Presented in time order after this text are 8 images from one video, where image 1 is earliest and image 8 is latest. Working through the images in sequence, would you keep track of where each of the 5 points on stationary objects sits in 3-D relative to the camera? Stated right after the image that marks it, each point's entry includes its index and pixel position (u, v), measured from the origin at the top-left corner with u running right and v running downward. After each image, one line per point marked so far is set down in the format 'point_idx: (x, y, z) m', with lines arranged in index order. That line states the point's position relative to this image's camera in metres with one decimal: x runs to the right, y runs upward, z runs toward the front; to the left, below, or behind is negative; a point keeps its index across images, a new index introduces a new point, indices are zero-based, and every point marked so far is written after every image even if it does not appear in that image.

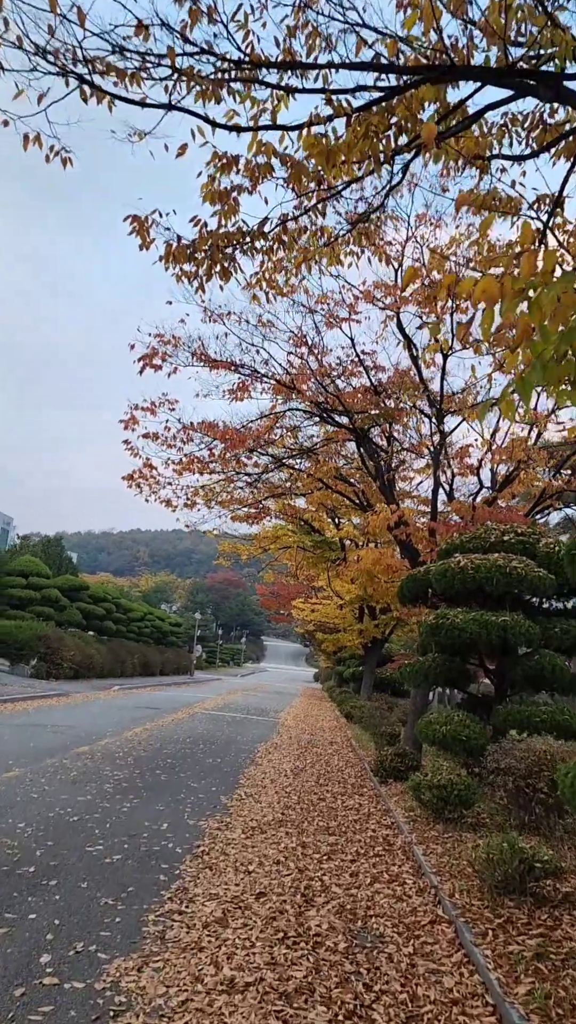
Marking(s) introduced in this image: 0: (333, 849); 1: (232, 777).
0: (+0.3, -2.6, +5.2) m
1: (-0.7, -3.2, +8.0) m
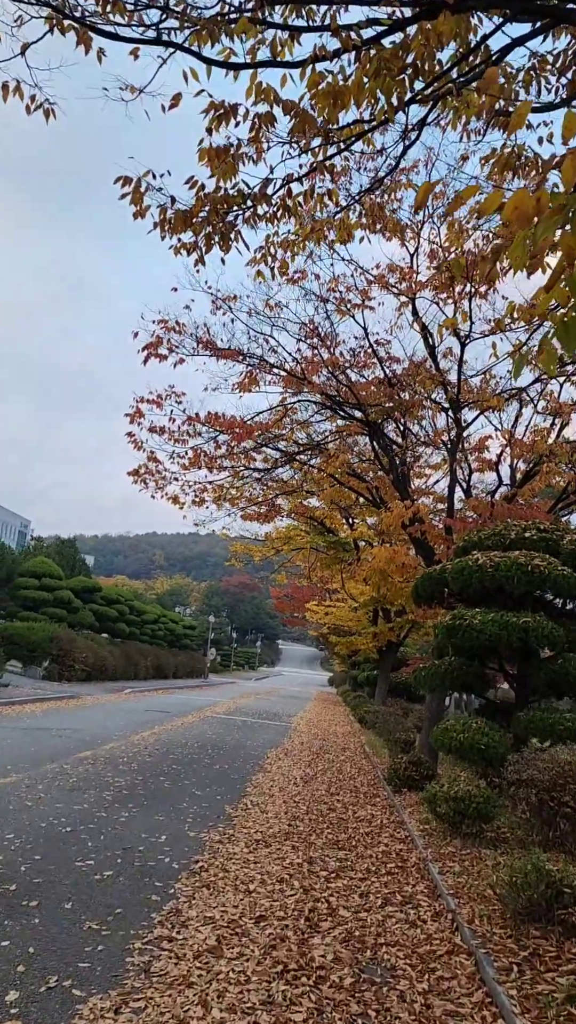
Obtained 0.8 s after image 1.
0: (+0.4, -2.5, +4.8) m
1: (-0.6, -3.1, +7.7) m
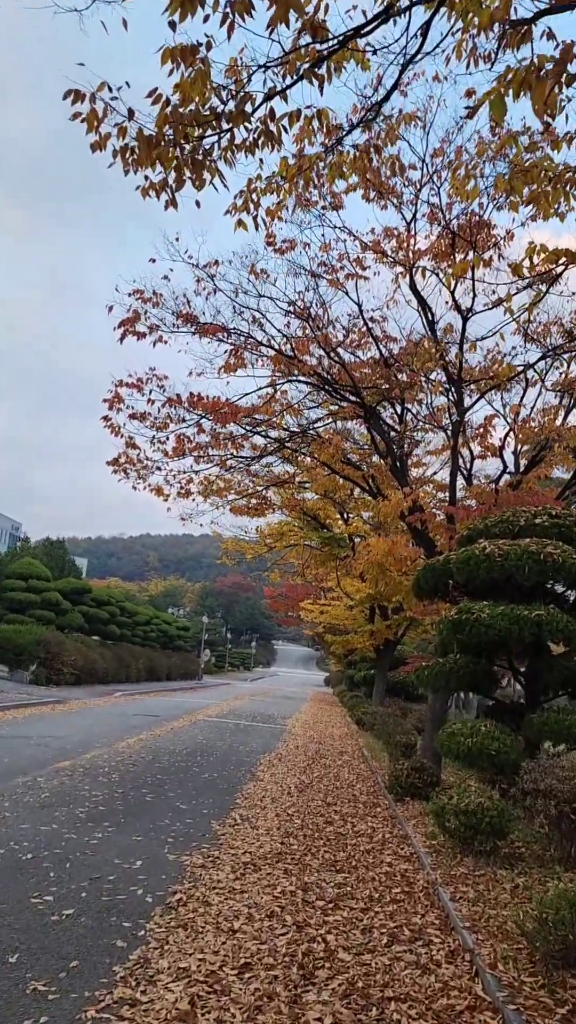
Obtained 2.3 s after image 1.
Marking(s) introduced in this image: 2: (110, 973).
0: (+0.3, -2.4, +4.3) m
1: (-0.6, -3.0, +7.1) m
2: (-0.8, -2.0, +2.9) m
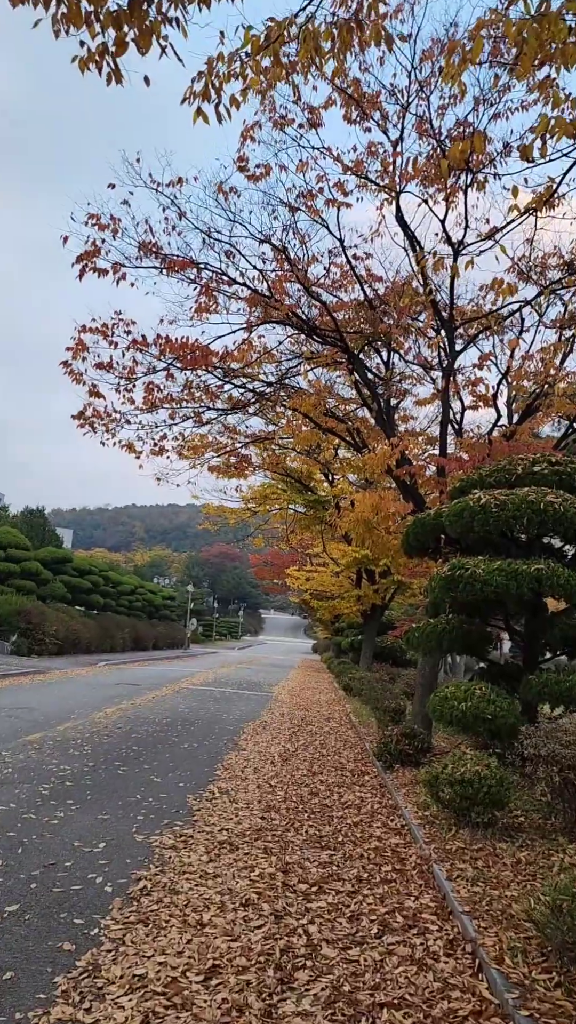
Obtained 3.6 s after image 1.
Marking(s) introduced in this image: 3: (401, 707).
0: (+0.2, -2.1, +3.9) m
1: (-0.8, -2.5, +6.7) m
2: (-0.9, -1.7, +2.4) m
3: (+1.5, -2.5, +8.8) m
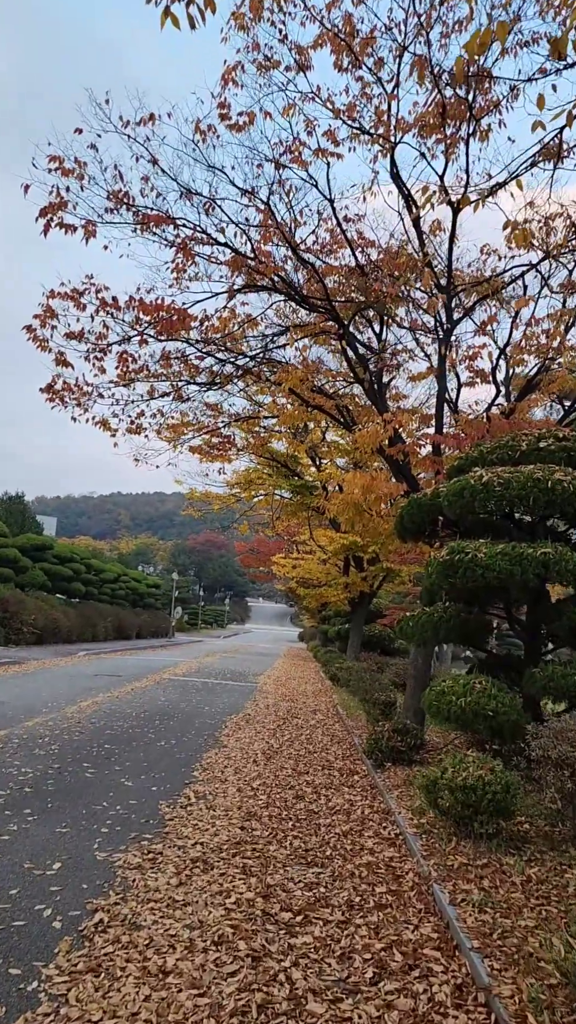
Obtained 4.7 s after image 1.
0: (+0.1, -1.9, +3.4) m
1: (-1.0, -2.3, +6.2) m
2: (-0.9, -1.6, +1.9) m
3: (+1.3, -2.3, +8.3) m
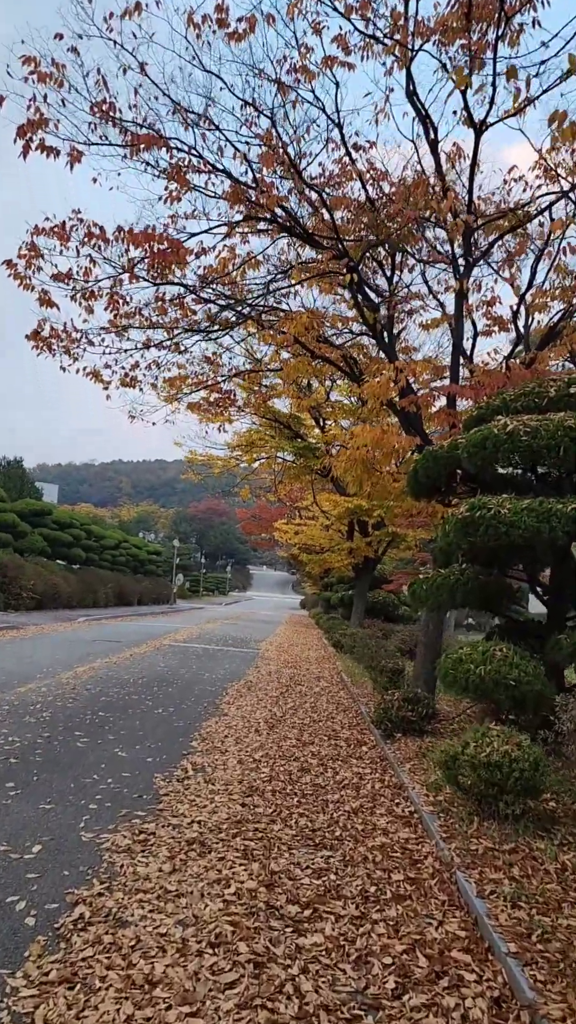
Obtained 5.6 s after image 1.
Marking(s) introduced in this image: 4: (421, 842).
0: (+0.1, -1.7, +3.0) m
1: (-0.9, -2.0, +5.8) m
2: (-0.9, -1.4, +1.5) m
3: (+1.3, -1.8, +8.0) m
4: (+0.7, -1.8, +3.7) m
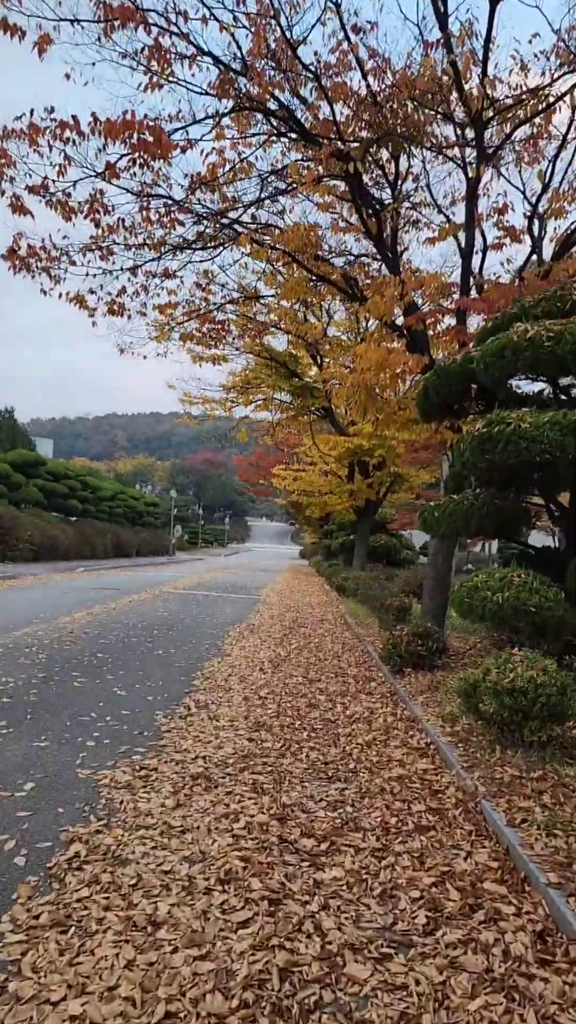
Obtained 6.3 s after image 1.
0: (+0.2, -1.3, +2.8) m
1: (-0.9, -1.4, +5.6) m
2: (-0.8, -1.1, +1.3) m
3: (+1.4, -1.1, +7.7) m
4: (+0.8, -1.3, +3.4) m
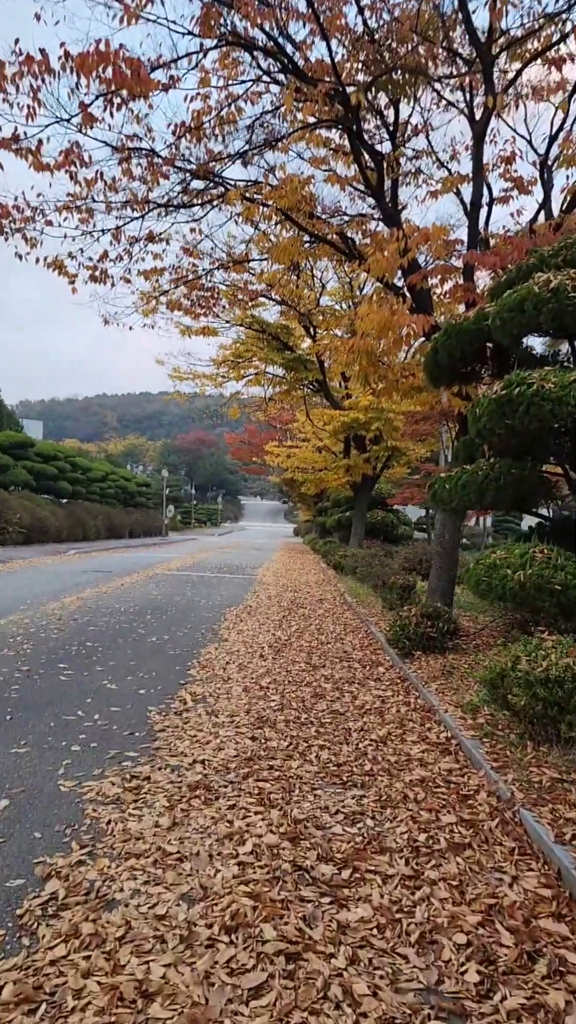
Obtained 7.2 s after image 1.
0: (+0.3, -1.2, +2.4) m
1: (-0.8, -1.2, +5.2) m
2: (-0.8, -1.1, +0.9) m
3: (+1.3, -0.8, +7.4) m
4: (+0.8, -1.2, +3.1) m
